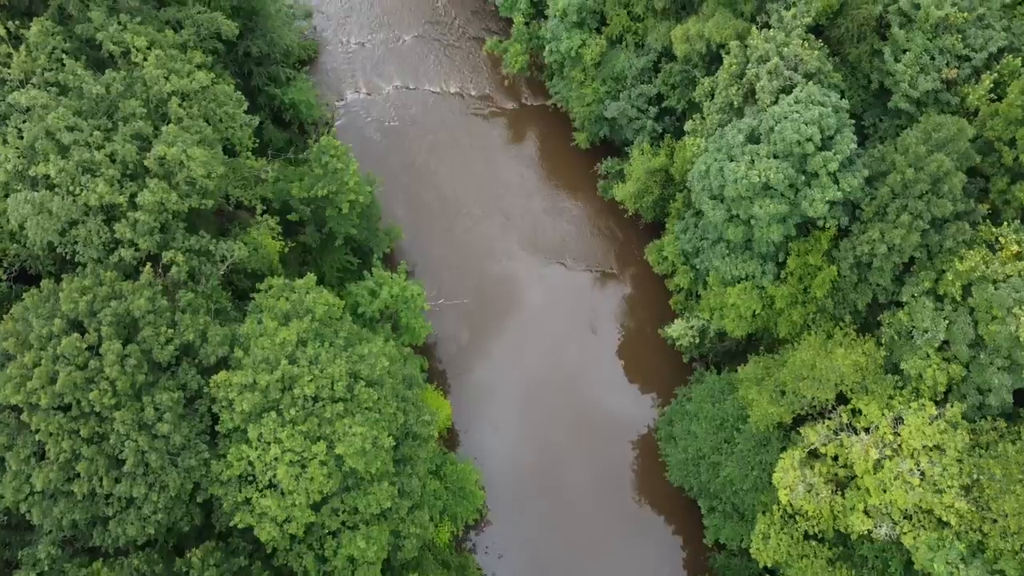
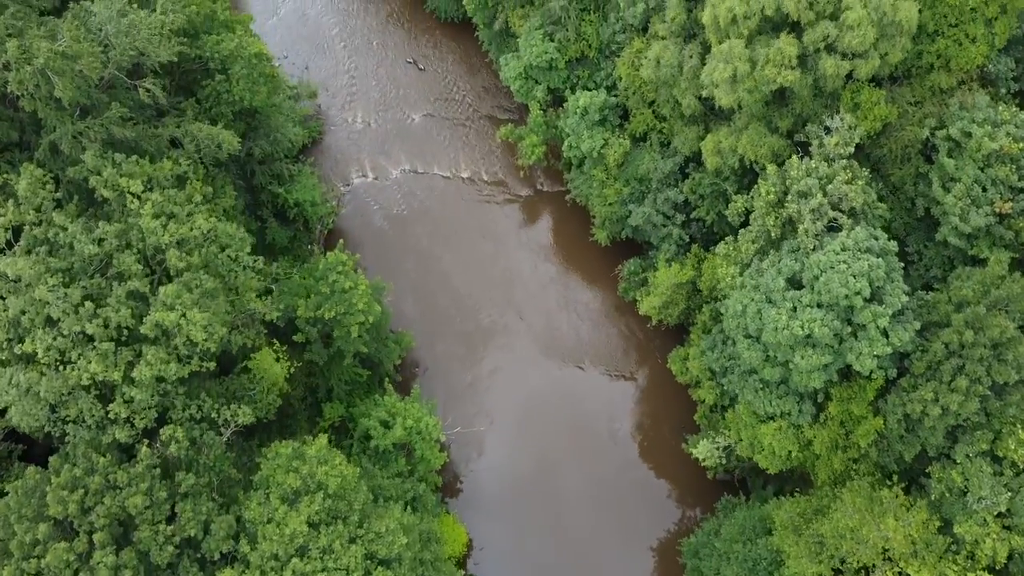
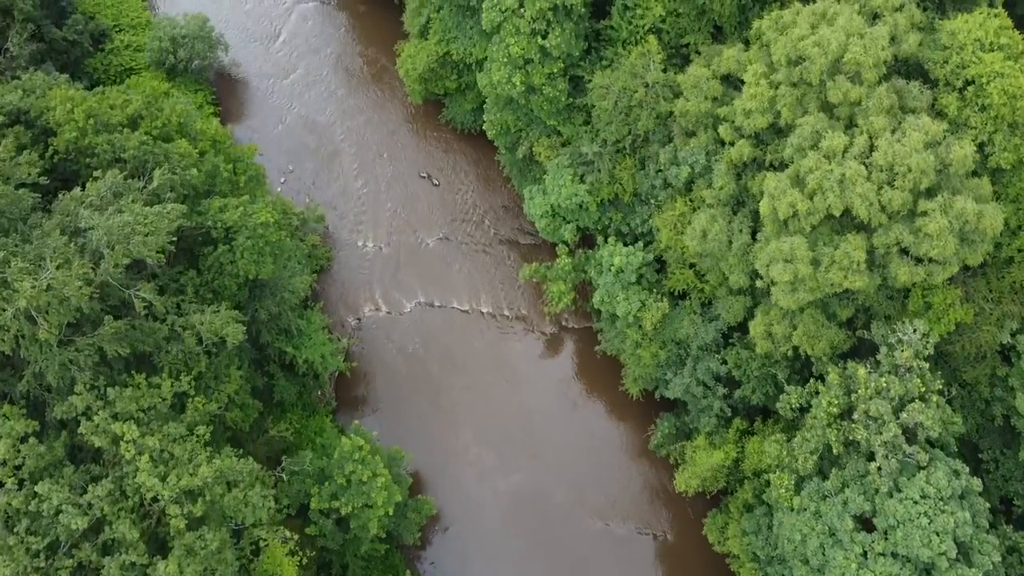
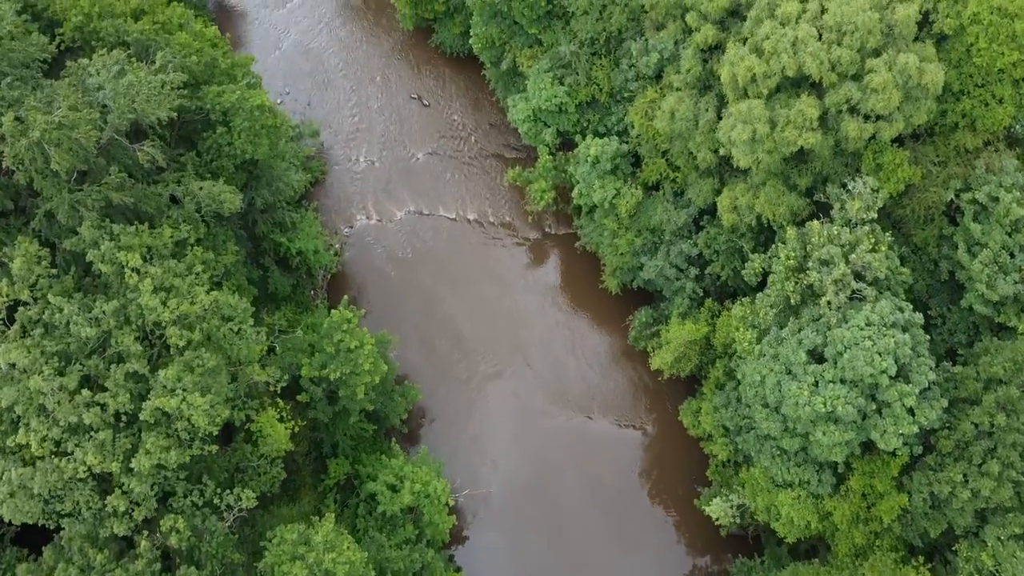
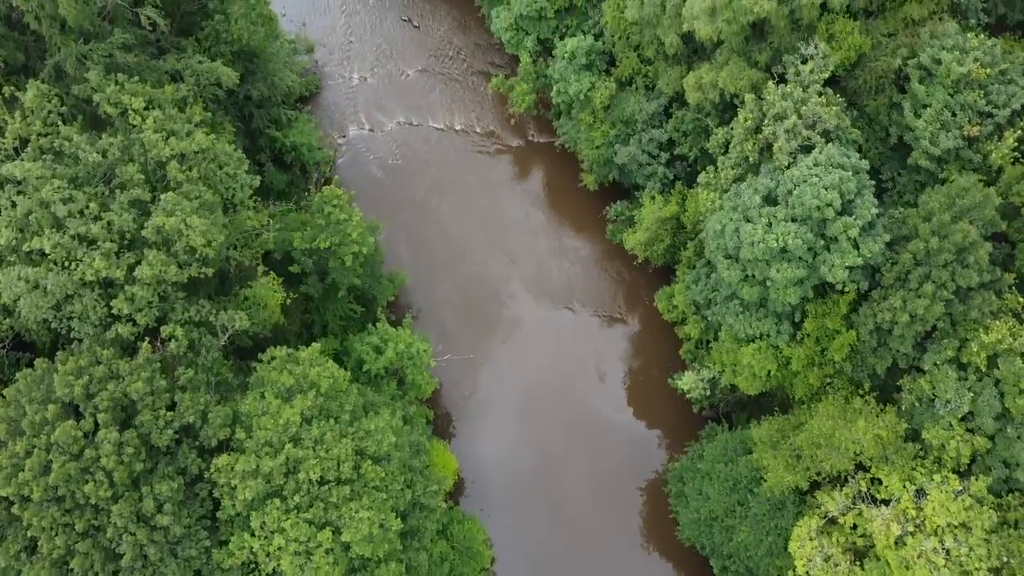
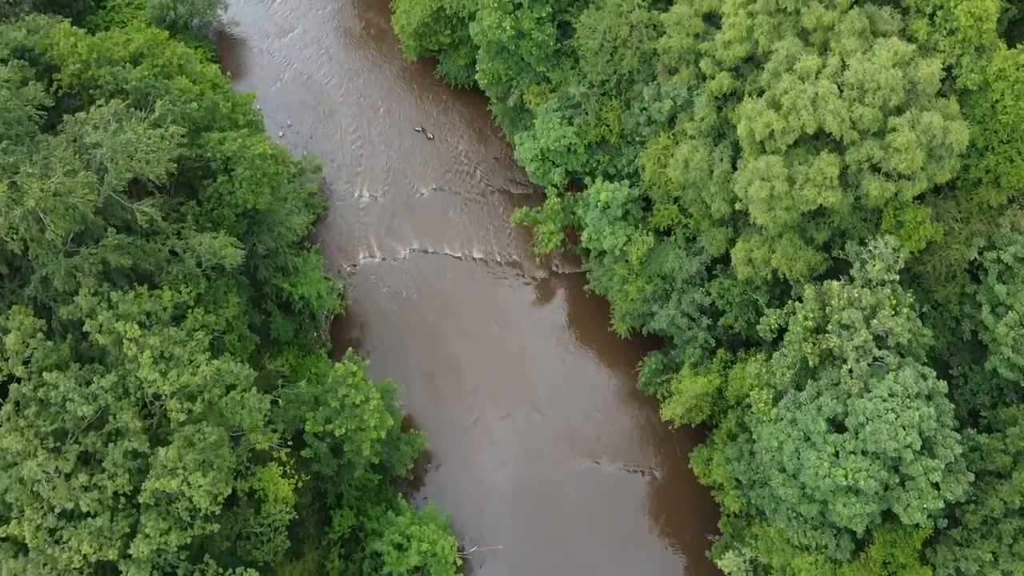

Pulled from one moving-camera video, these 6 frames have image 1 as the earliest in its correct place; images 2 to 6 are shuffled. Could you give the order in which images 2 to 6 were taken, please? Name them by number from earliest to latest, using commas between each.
5, 2, 4, 6, 3
